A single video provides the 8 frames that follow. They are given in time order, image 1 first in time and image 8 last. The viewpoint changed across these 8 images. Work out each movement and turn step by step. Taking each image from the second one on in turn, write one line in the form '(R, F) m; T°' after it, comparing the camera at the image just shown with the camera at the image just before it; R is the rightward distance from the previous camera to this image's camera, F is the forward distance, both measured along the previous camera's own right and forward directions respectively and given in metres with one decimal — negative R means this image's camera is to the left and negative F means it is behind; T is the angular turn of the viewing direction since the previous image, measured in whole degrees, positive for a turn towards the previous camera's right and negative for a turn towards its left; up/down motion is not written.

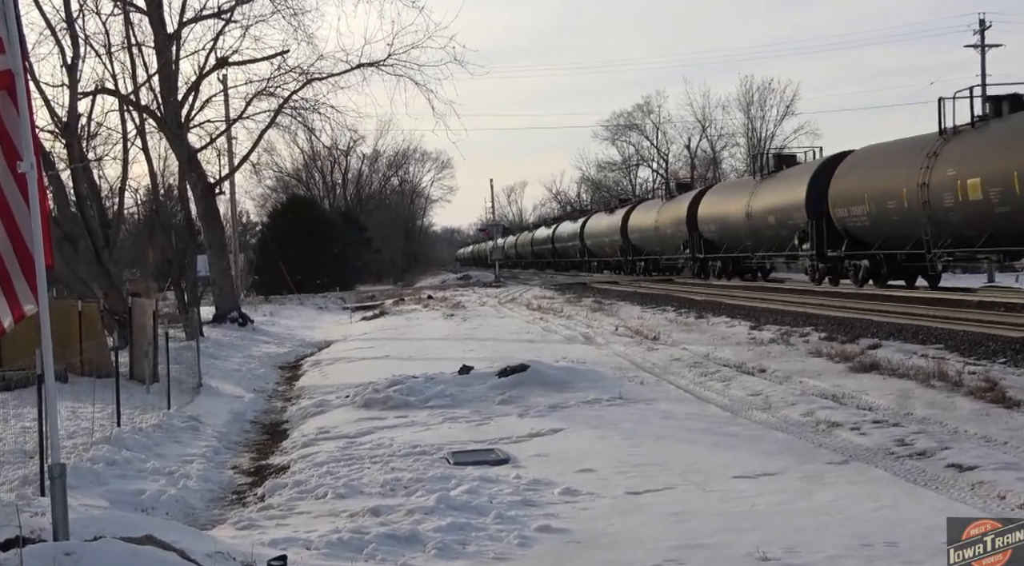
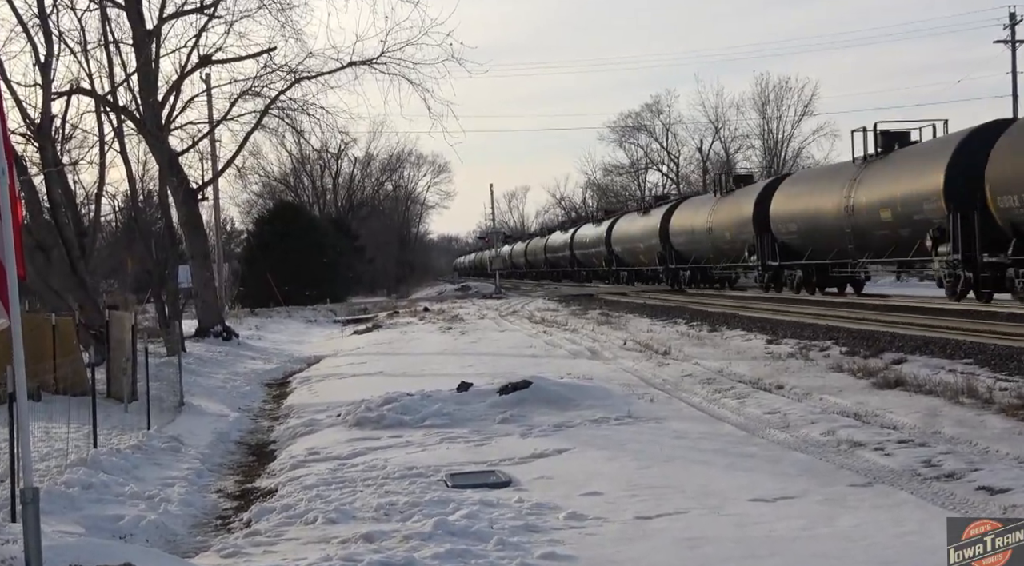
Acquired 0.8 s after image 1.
(0.0, +1.0) m; 0°
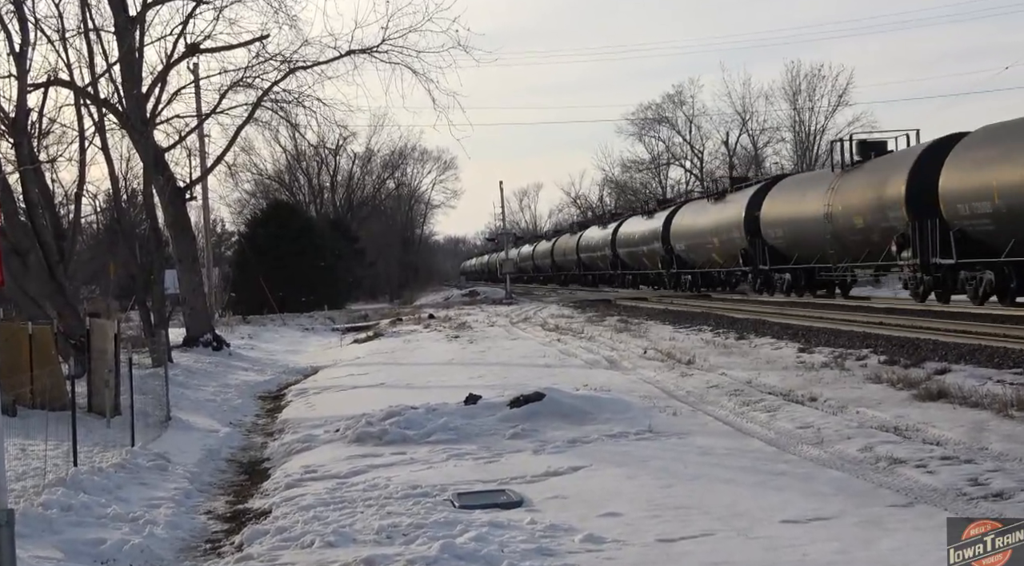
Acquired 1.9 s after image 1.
(0.0, +1.1) m; -1°
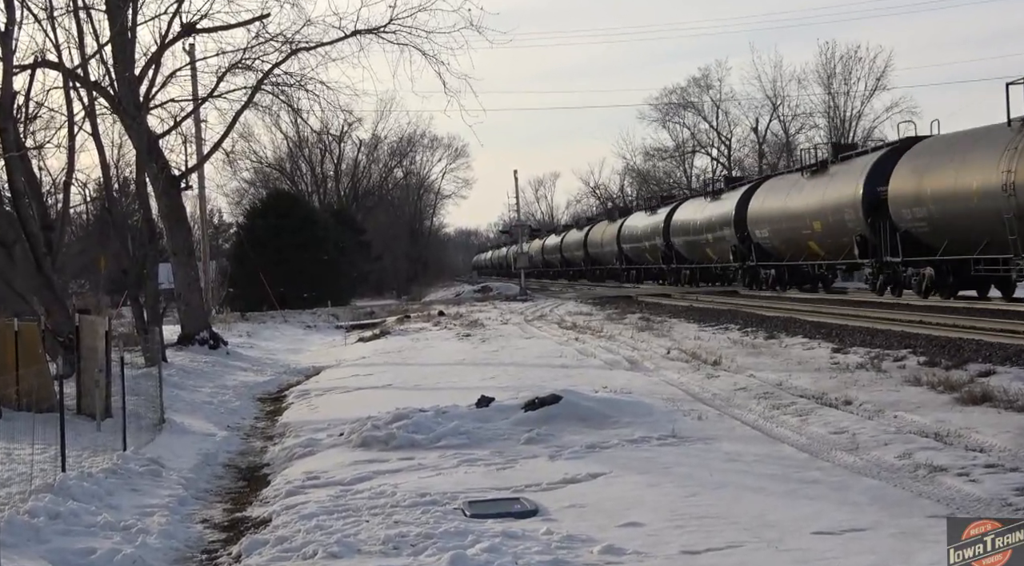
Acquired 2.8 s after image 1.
(0.0, +0.8) m; -1°
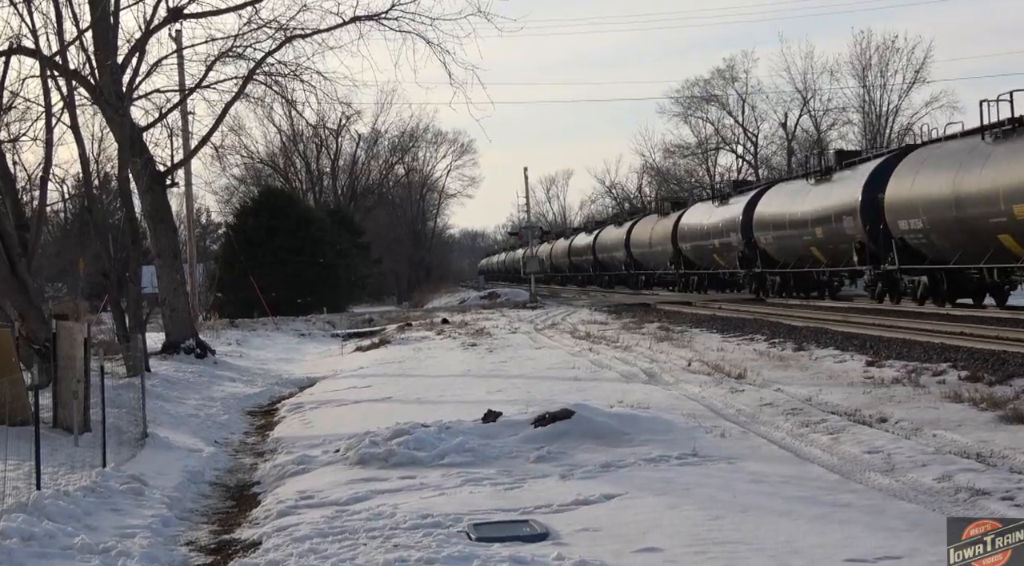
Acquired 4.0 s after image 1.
(0.0, +0.9) m; 0°
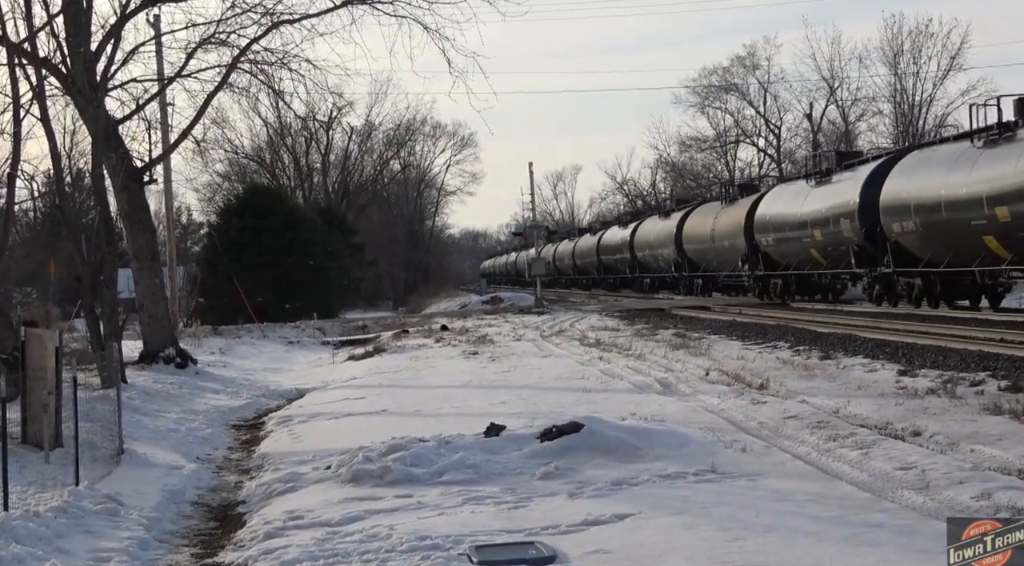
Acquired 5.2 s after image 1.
(0.0, +0.9) m; 0°
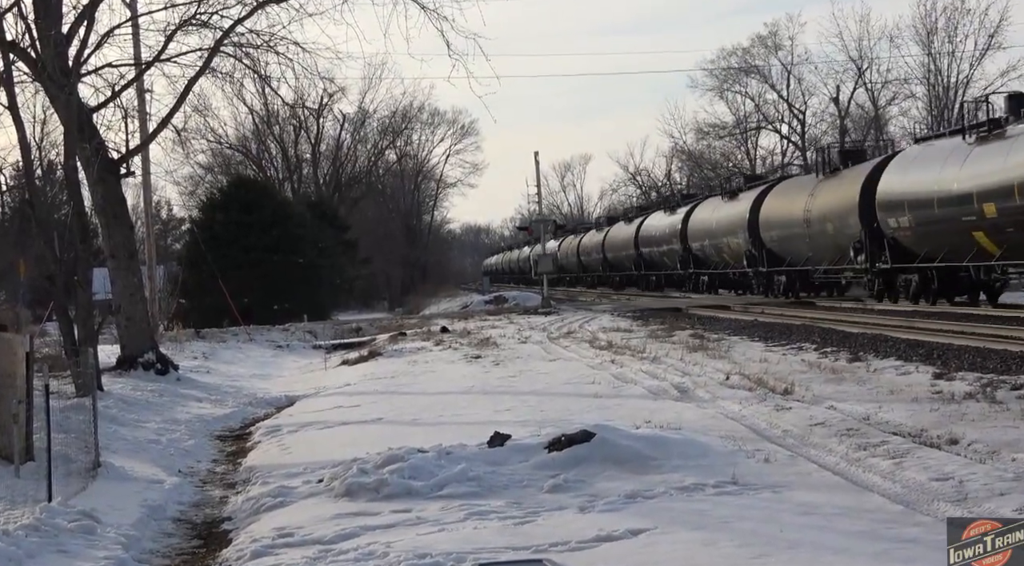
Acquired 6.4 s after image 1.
(0.0, +0.8) m; 0°
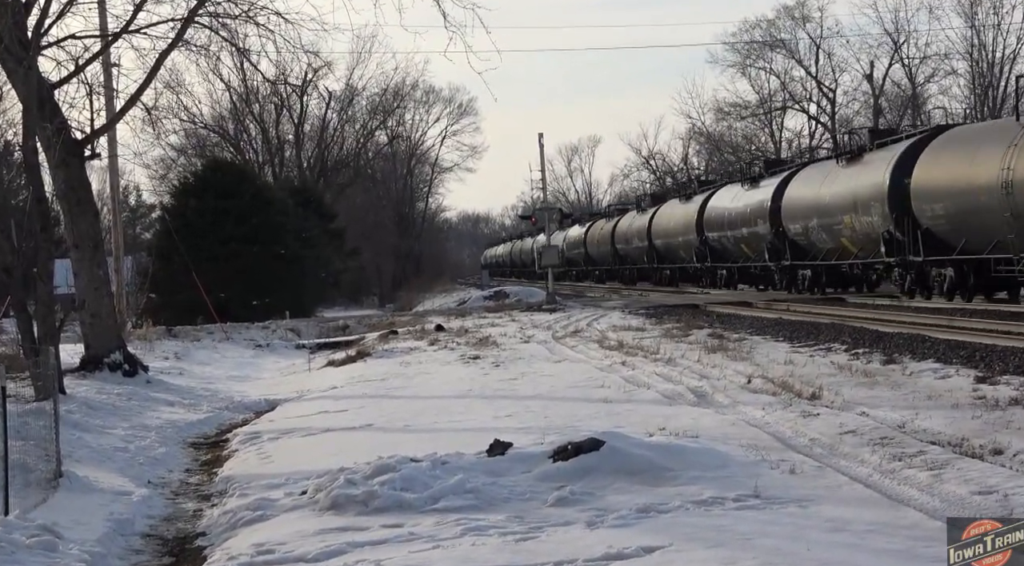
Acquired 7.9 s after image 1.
(0.0, +0.9) m; 0°
